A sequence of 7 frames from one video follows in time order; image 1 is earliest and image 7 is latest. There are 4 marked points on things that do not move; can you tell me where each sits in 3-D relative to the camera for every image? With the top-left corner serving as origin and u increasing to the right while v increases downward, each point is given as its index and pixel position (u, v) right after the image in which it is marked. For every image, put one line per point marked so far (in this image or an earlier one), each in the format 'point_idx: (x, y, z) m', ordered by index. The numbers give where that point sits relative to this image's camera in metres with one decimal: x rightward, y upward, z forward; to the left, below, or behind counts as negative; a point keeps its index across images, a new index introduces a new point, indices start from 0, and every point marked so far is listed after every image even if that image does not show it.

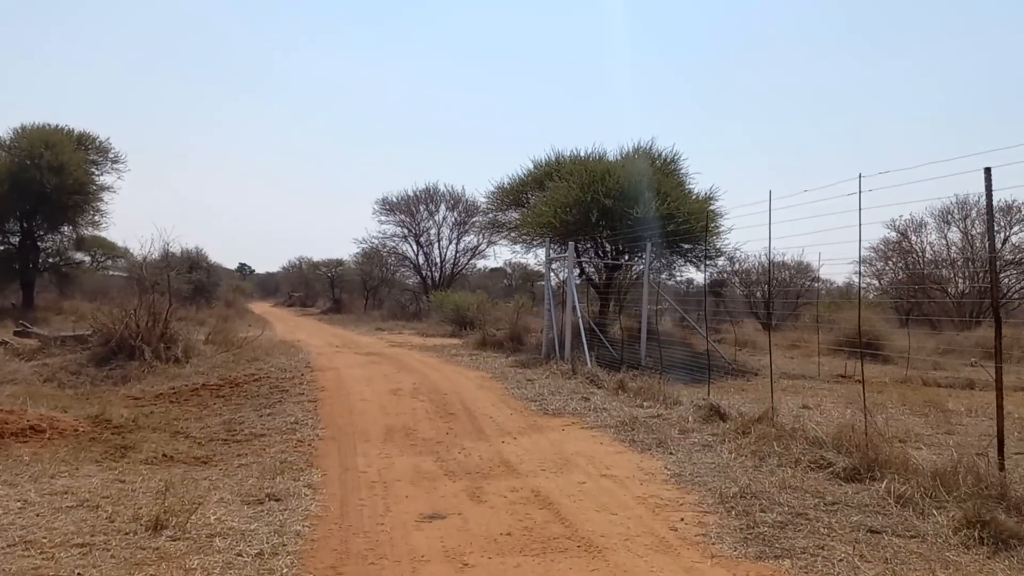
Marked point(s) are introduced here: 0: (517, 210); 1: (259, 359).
0: (+0.1, +1.5, +17.8) m
1: (-3.4, -1.0, +12.5) m
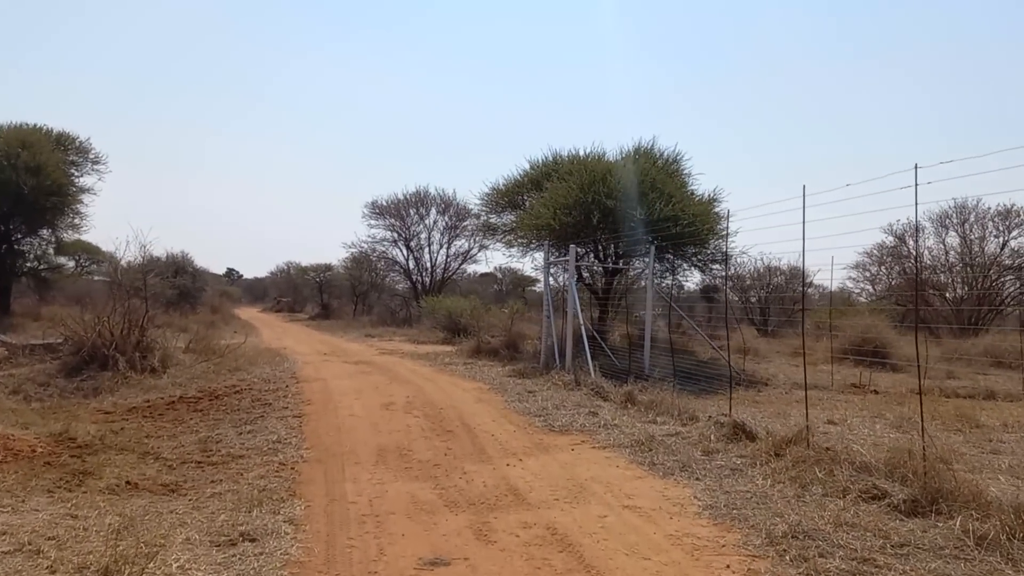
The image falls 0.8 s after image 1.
0: (0.0, +1.4, +17.1) m
1: (-3.4, -1.0, +11.8) m
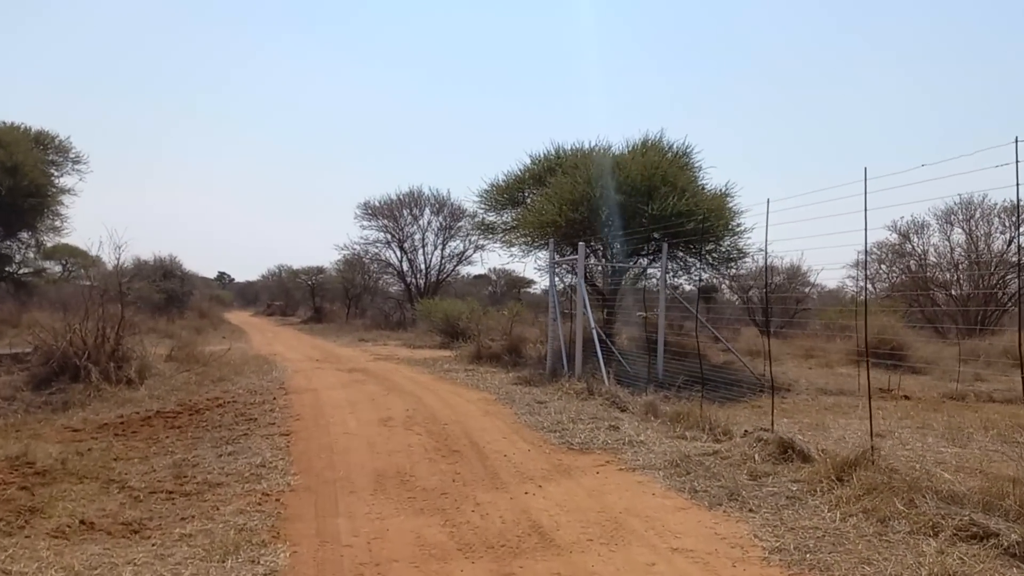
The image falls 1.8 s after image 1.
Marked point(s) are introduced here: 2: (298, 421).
0: (0.0, +1.4, +16.3) m
1: (-3.4, -1.1, +11.0) m
2: (-1.8, -1.1, +8.0) m
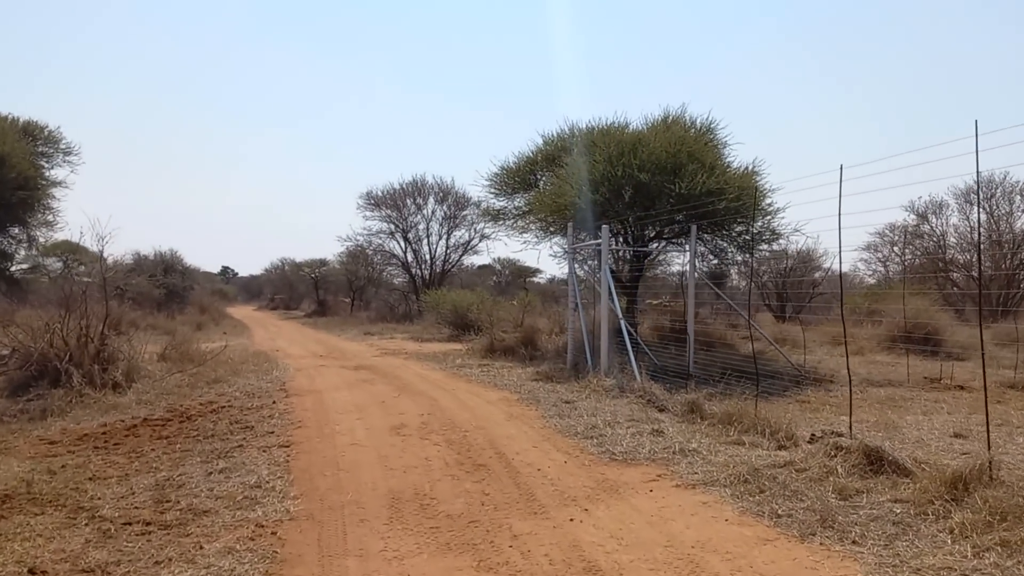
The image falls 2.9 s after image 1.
0: (+0.2, +1.6, +15.3) m
1: (-3.2, -1.0, +10.1) m
2: (-1.6, -1.1, +7.1) m
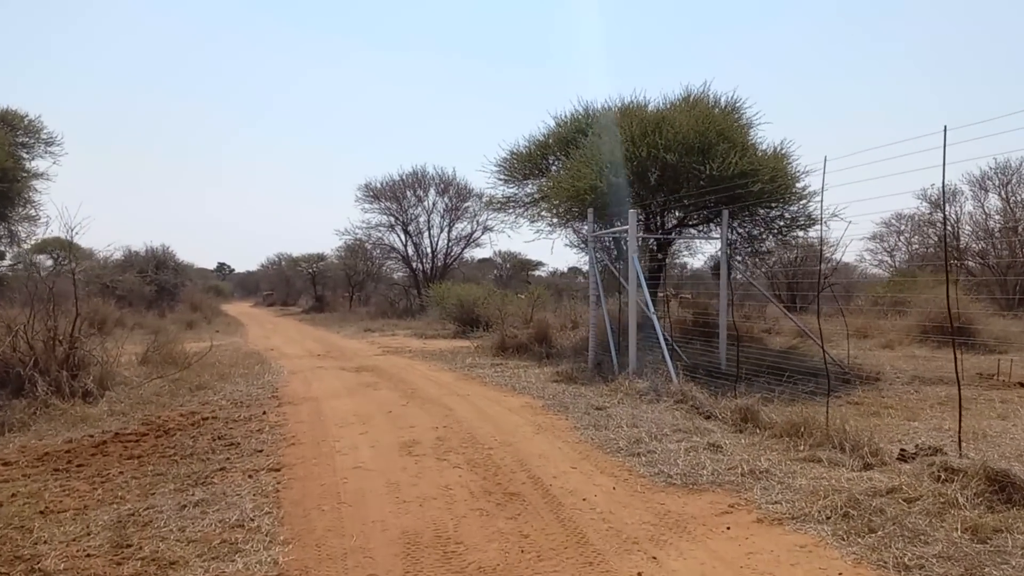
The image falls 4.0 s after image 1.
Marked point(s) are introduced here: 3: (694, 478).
0: (+0.4, +1.7, +14.3) m
1: (-3.0, -1.0, +9.1) m
2: (-1.4, -1.0, +6.1) m
3: (+1.0, -1.0, +4.9) m
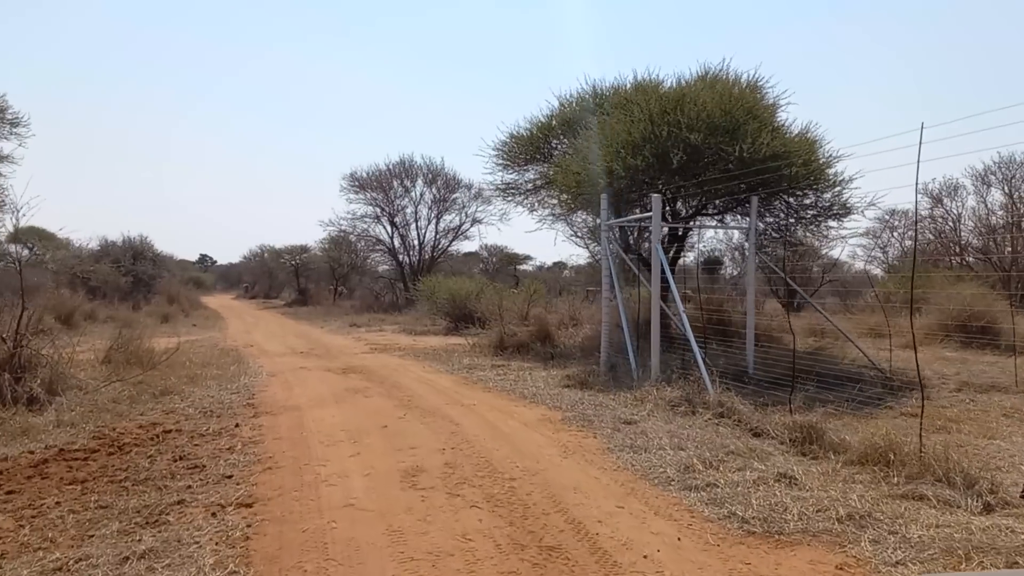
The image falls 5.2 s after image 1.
0: (+0.4, +1.8, +13.3) m
1: (-2.9, -0.9, +7.9) m
2: (-1.3, -1.0, +5.0) m
3: (+1.1, -1.0, +3.9) m
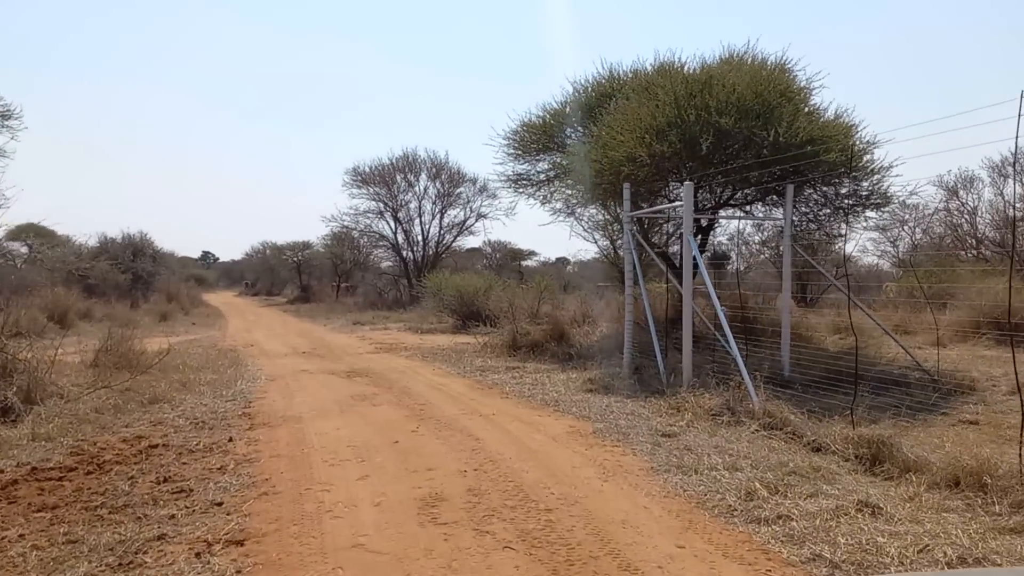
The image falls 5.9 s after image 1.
0: (+0.5, +1.8, +12.6) m
1: (-2.7, -0.9, +7.3) m
2: (-1.1, -1.0, +4.3) m
3: (+1.3, -1.0, +3.2) m
